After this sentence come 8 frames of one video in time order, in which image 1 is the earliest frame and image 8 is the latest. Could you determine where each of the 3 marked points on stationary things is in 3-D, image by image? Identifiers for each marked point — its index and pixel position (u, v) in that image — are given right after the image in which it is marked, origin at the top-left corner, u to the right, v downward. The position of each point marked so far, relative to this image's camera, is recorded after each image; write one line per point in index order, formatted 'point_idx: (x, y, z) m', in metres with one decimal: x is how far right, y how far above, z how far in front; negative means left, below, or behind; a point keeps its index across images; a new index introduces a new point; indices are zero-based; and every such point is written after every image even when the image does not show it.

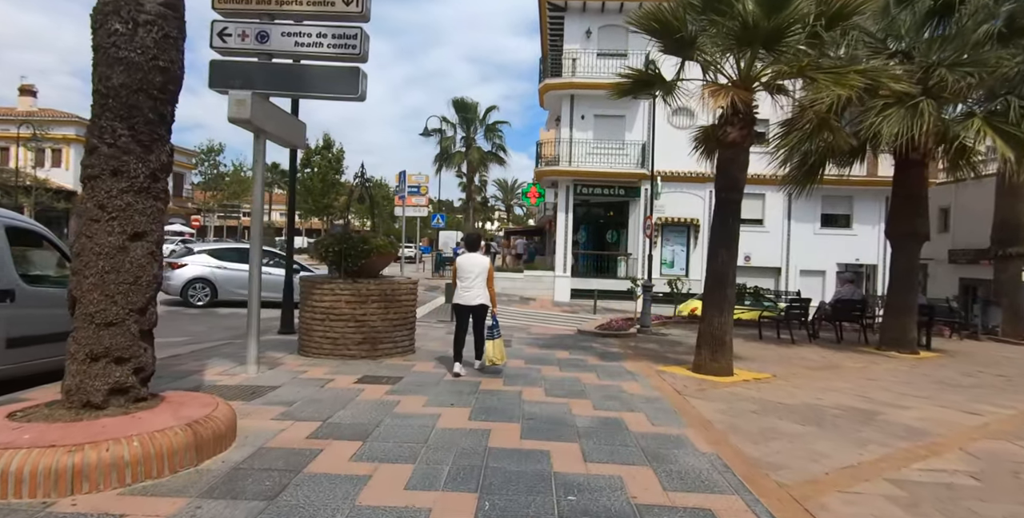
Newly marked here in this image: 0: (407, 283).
0: (-1.5, -0.3, +7.7) m
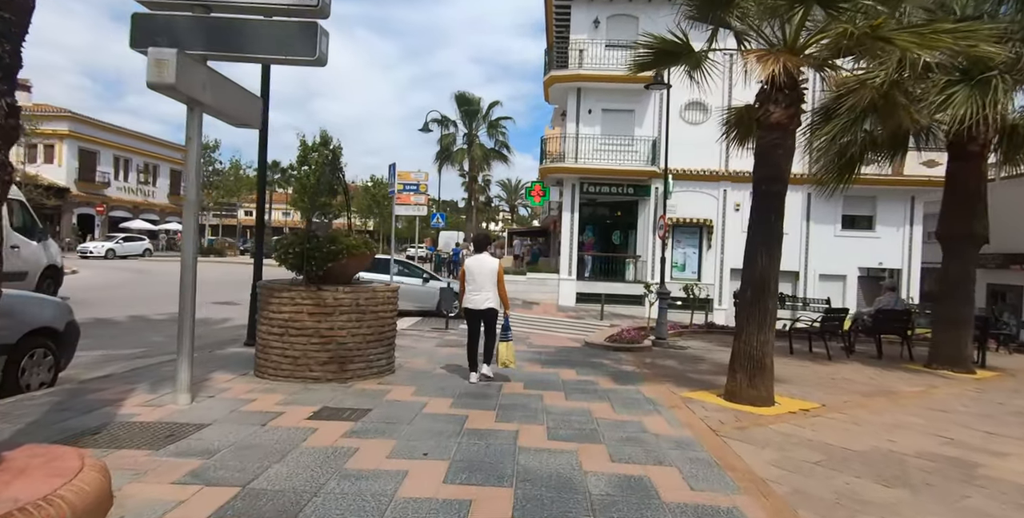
0: (-1.5, -0.4, +6.4) m
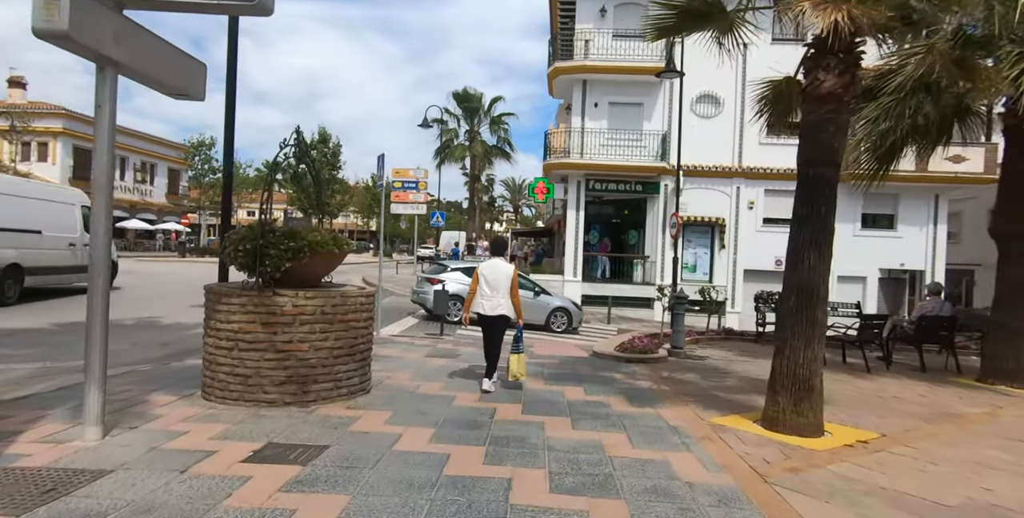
0: (-1.5, -0.4, +5.4) m
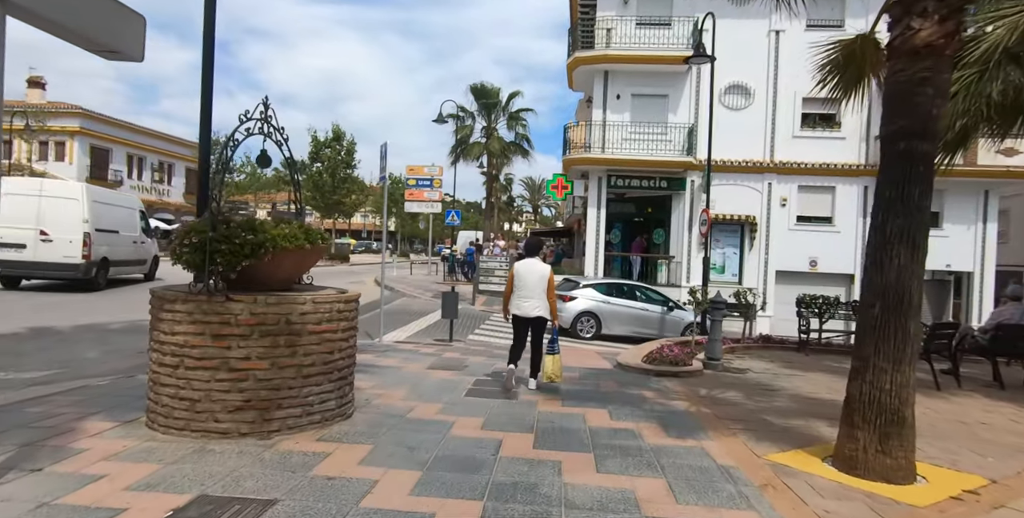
0: (-1.5, -0.3, +4.4) m
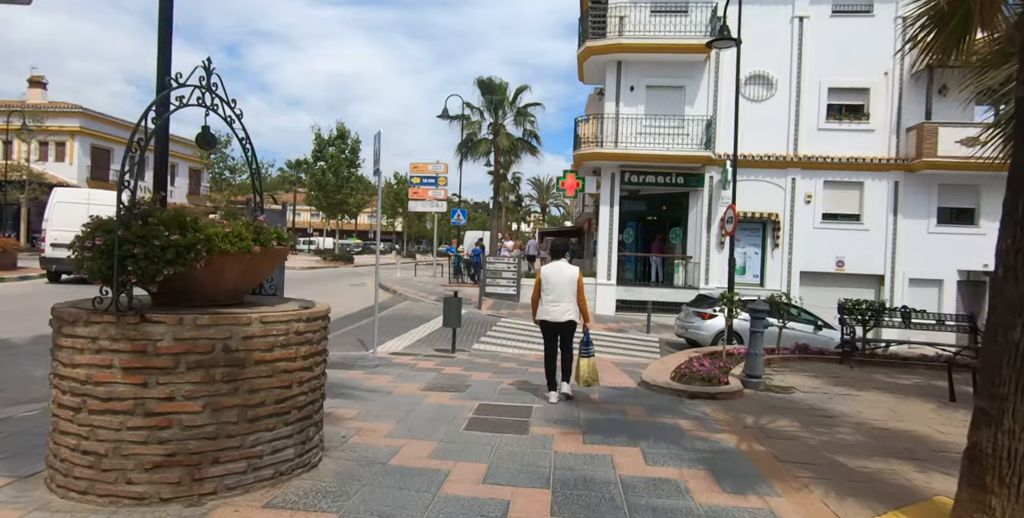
0: (-1.4, -0.4, +3.4) m
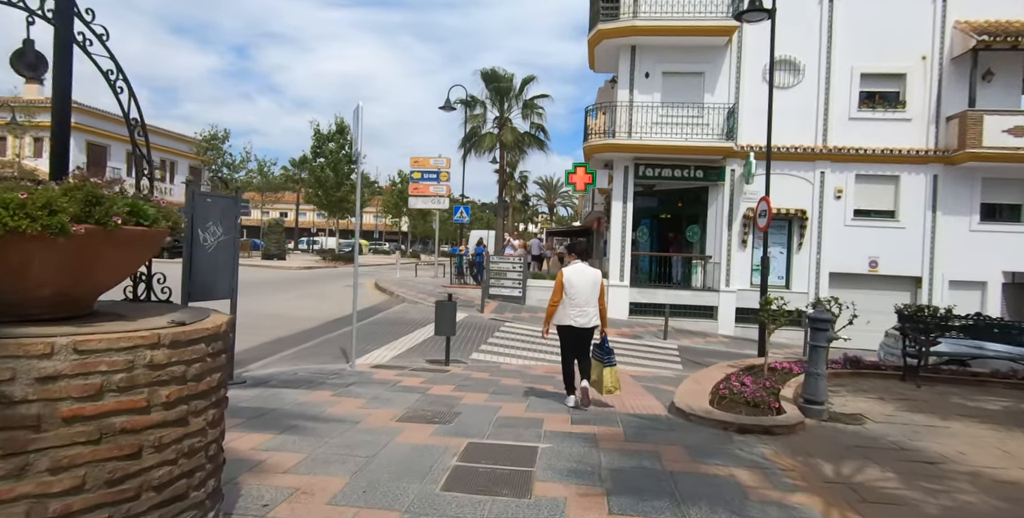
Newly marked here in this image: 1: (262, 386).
0: (-1.4, -0.3, +2.0) m
1: (-2.8, -1.4, +6.3) m
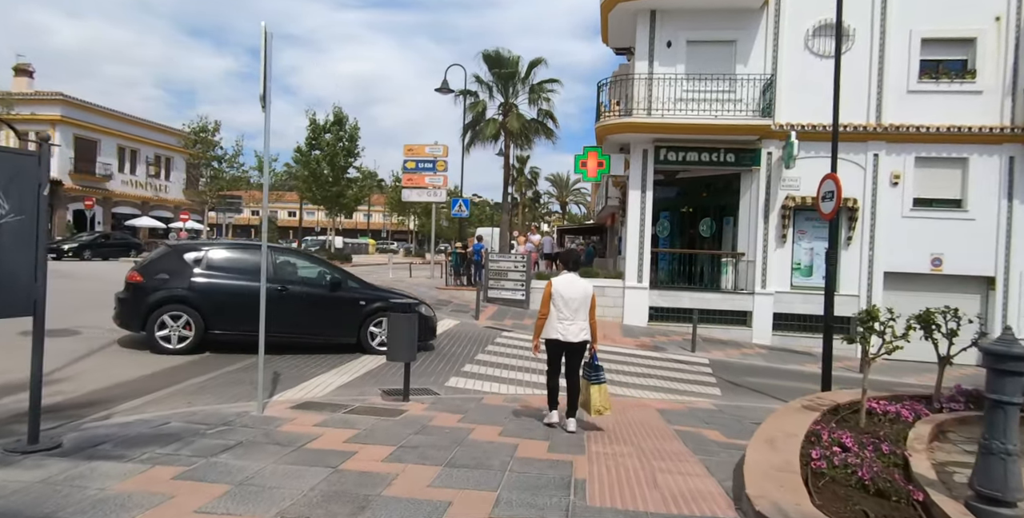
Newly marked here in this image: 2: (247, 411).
0: (-1.8, -0.3, -0.3) m
1: (-3.1, -1.4, +3.9) m
2: (-2.5, -1.5, +5.3) m
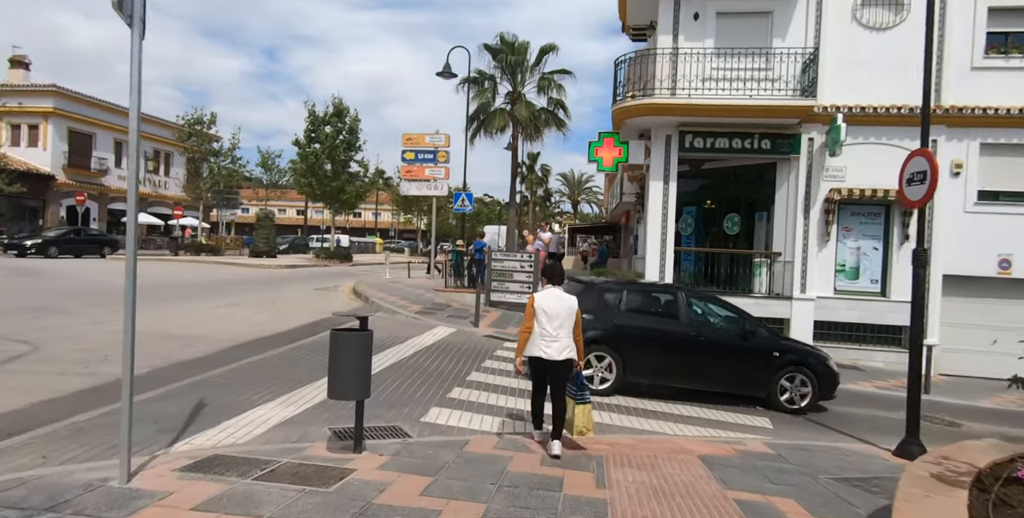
0: (-2.0, -0.2, -2.1) m
1: (-3.2, -1.4, +2.2) m
2: (-2.6, -1.4, +3.6) m
